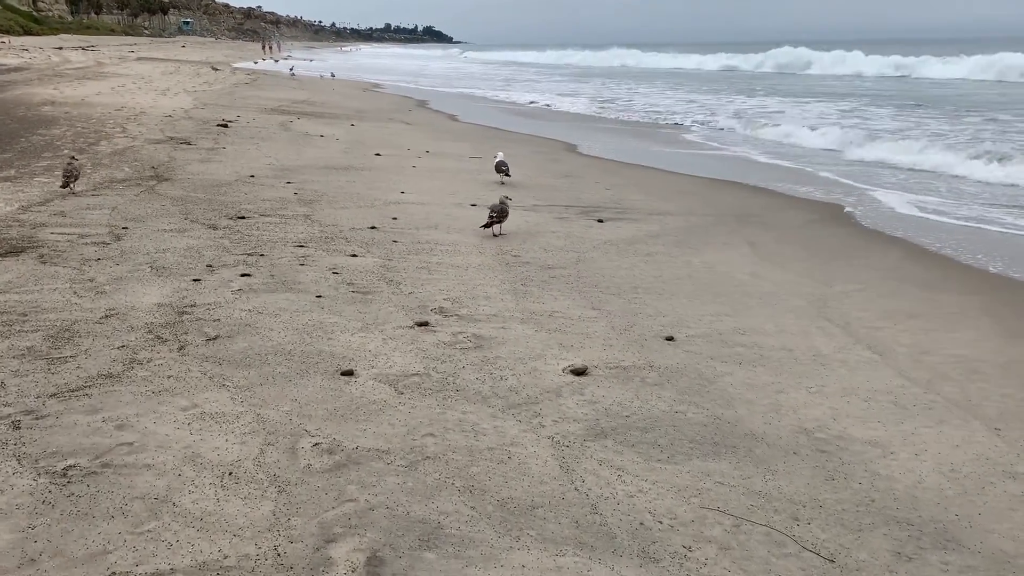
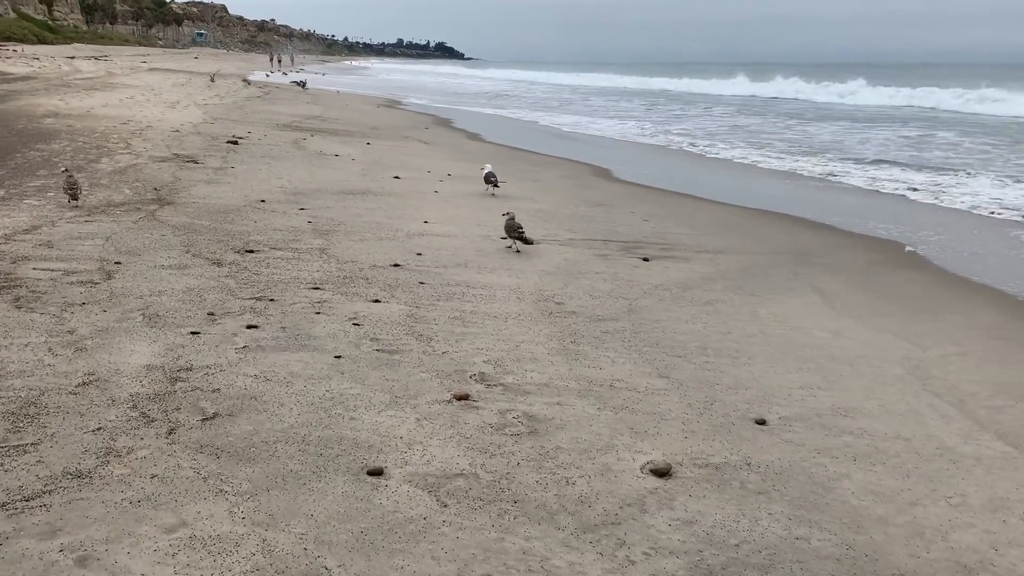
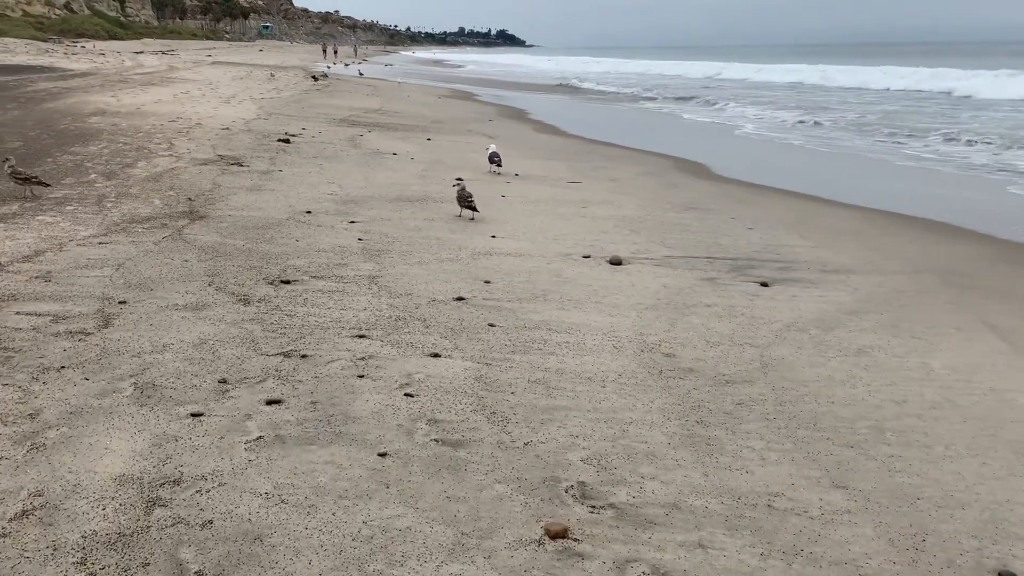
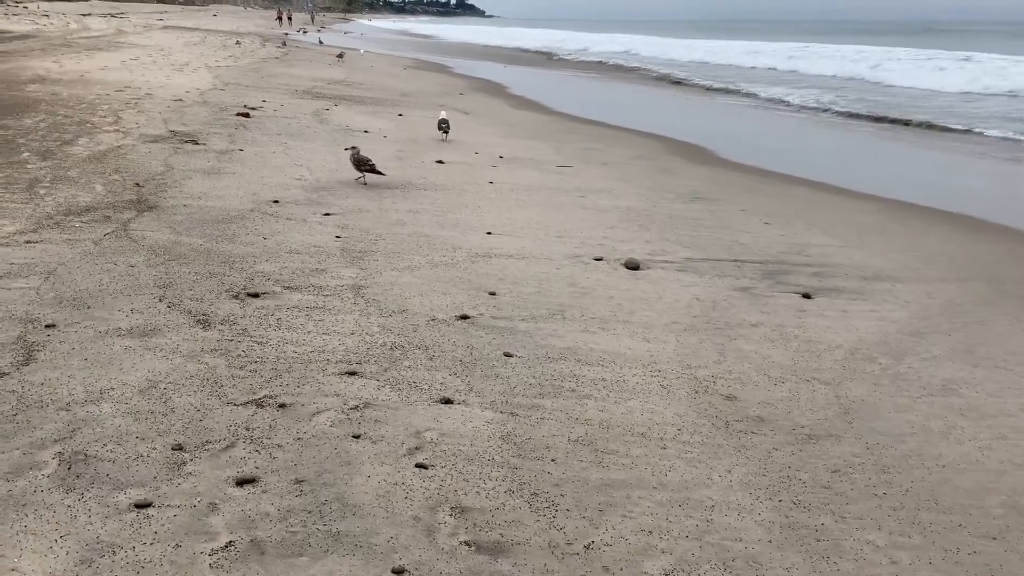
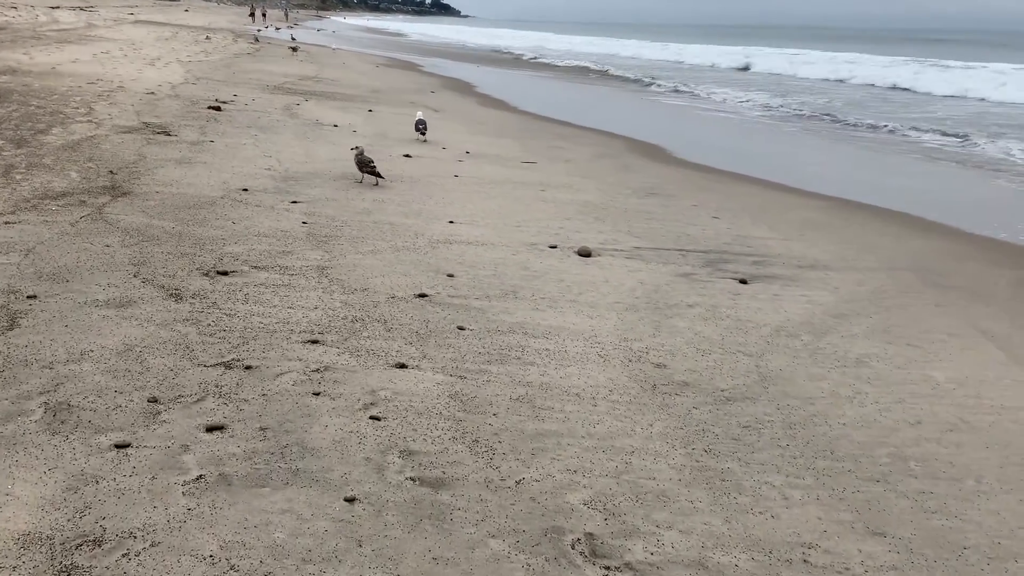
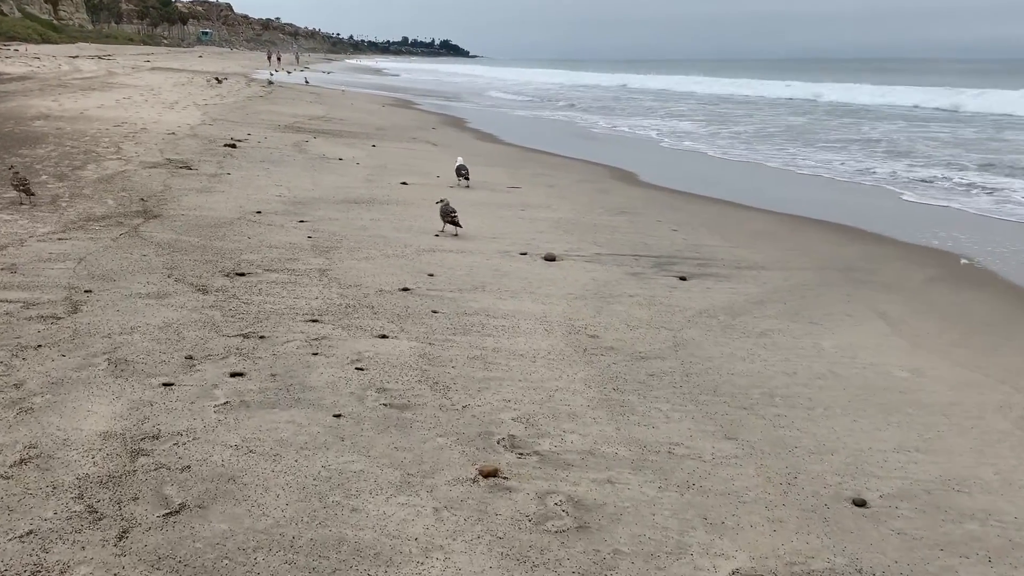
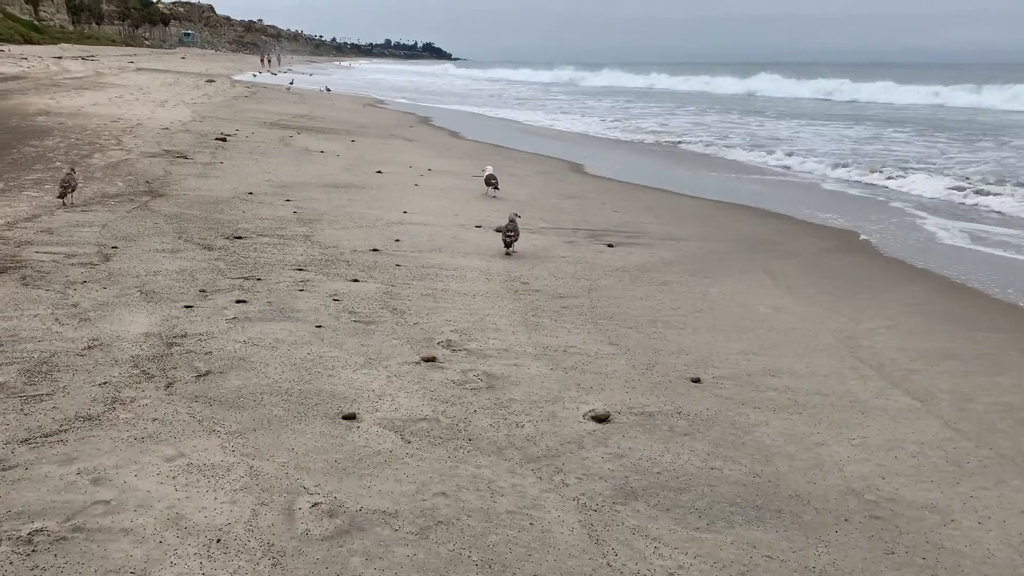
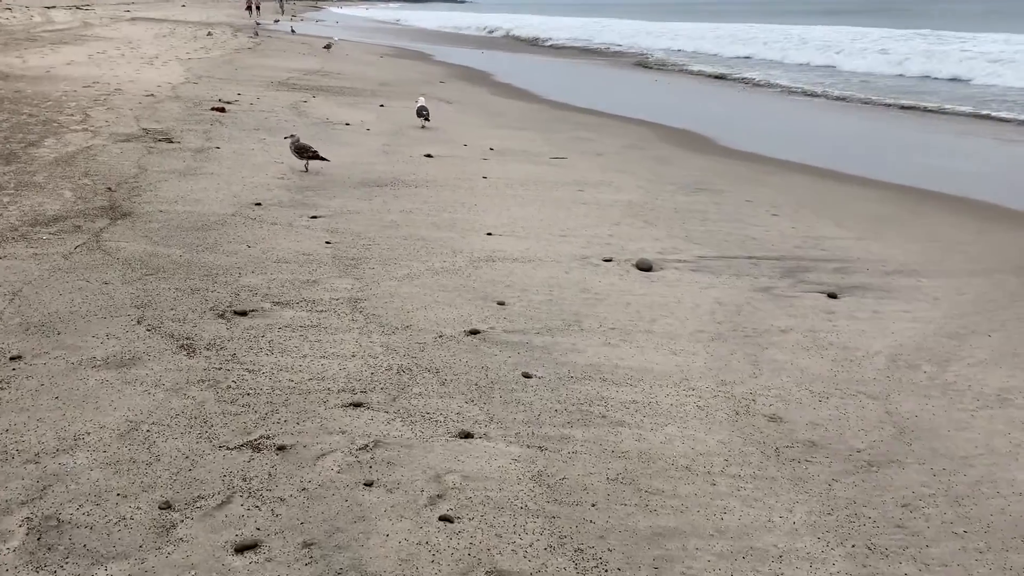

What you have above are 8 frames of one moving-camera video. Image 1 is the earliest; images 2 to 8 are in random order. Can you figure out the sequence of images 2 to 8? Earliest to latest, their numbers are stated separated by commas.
7, 2, 6, 3, 5, 4, 8
